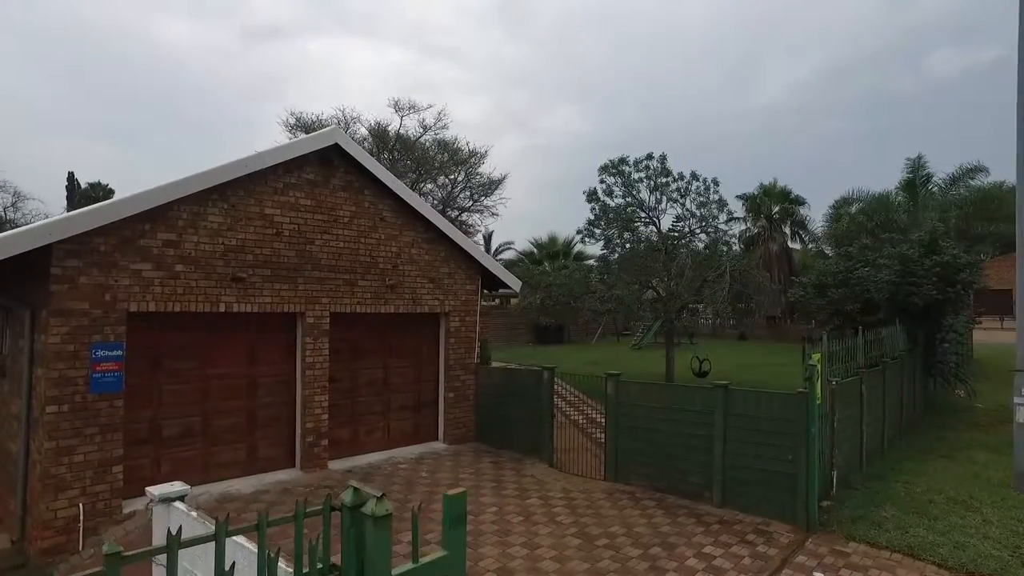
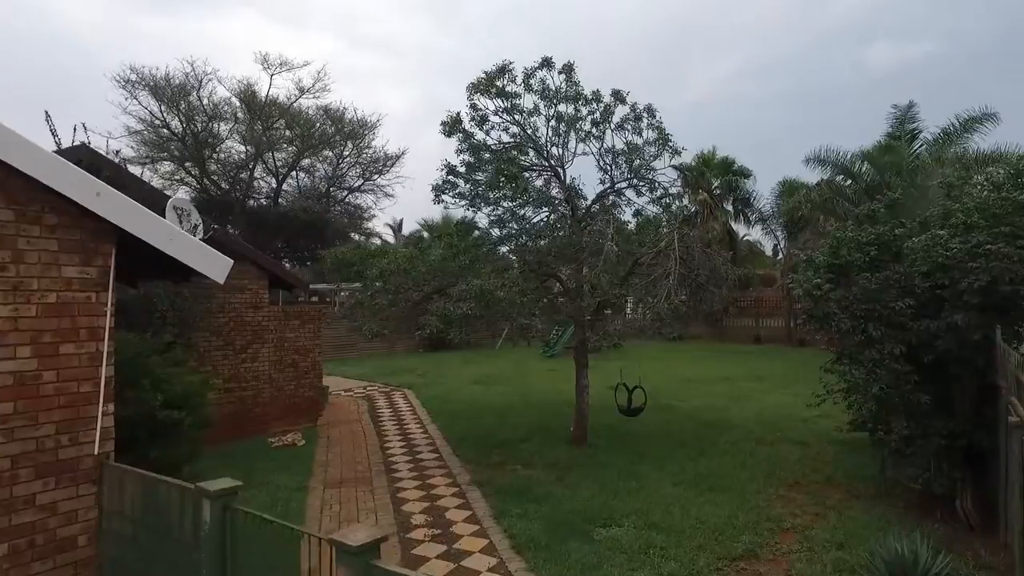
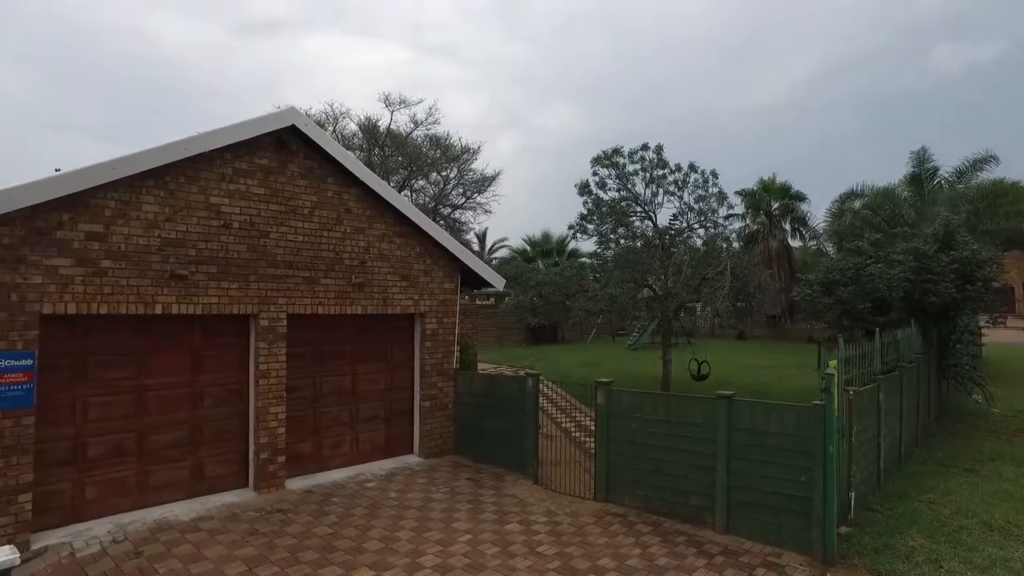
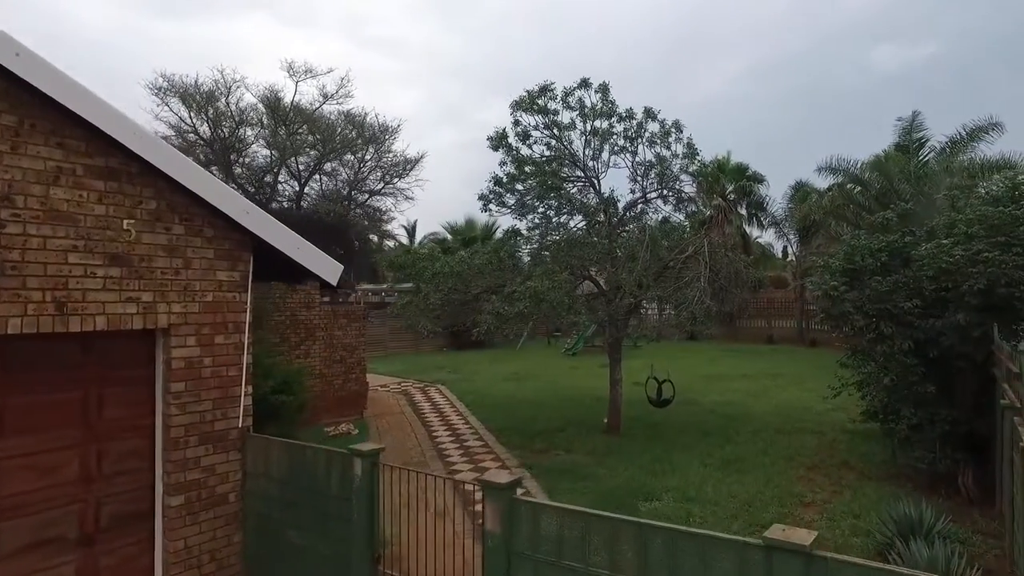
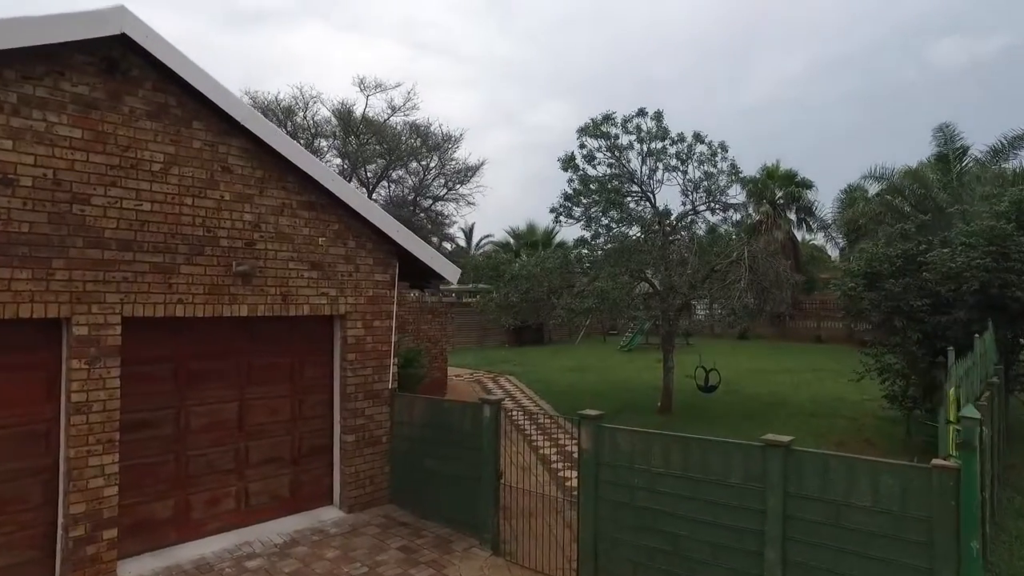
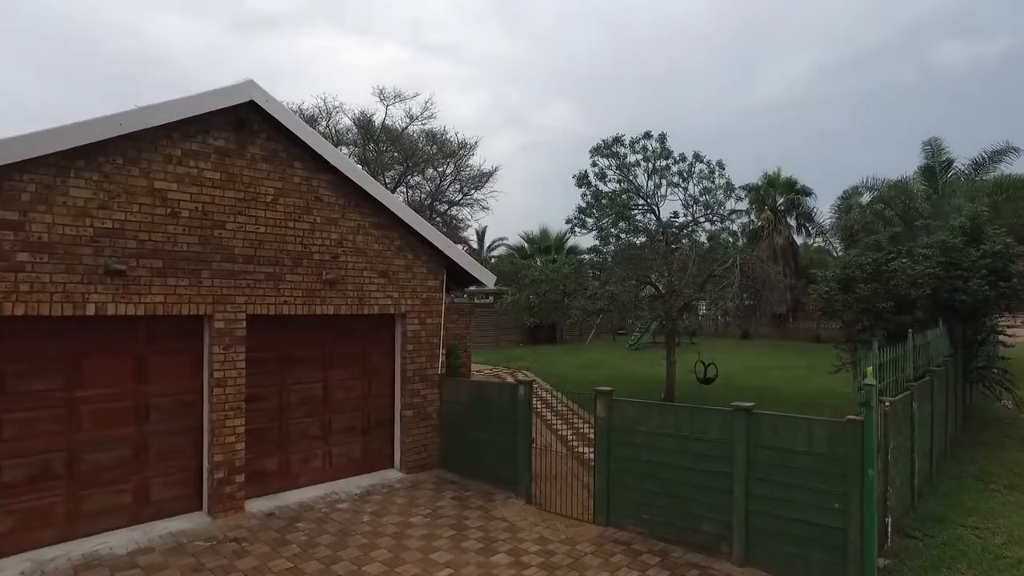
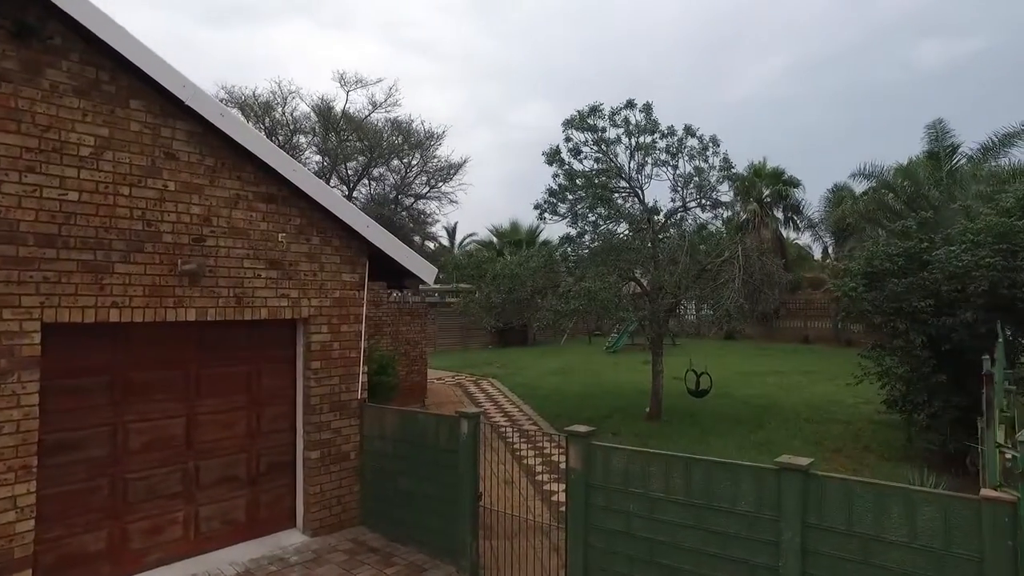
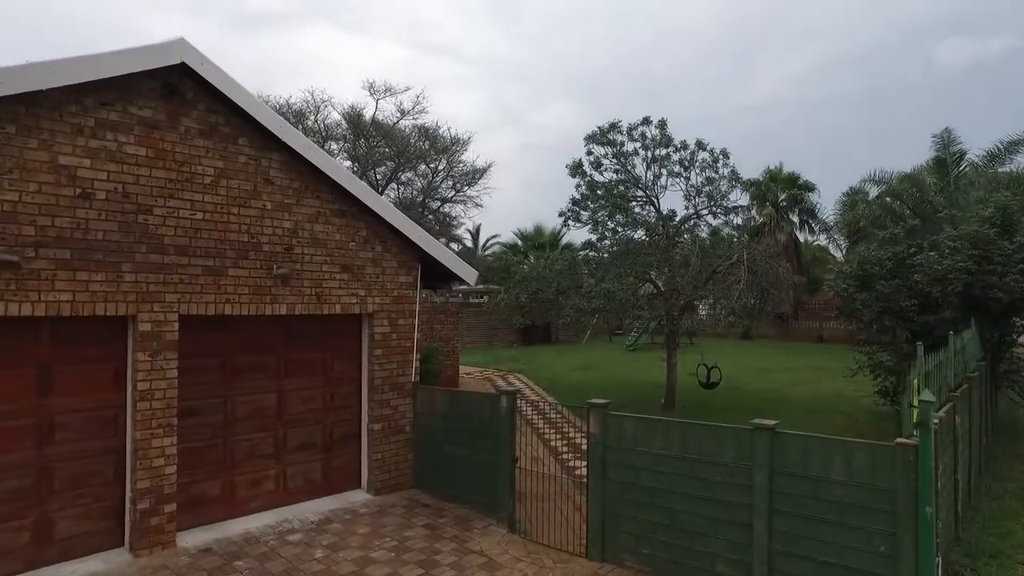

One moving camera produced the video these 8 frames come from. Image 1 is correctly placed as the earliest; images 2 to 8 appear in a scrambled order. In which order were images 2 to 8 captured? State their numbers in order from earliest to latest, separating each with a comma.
3, 6, 8, 5, 7, 4, 2
